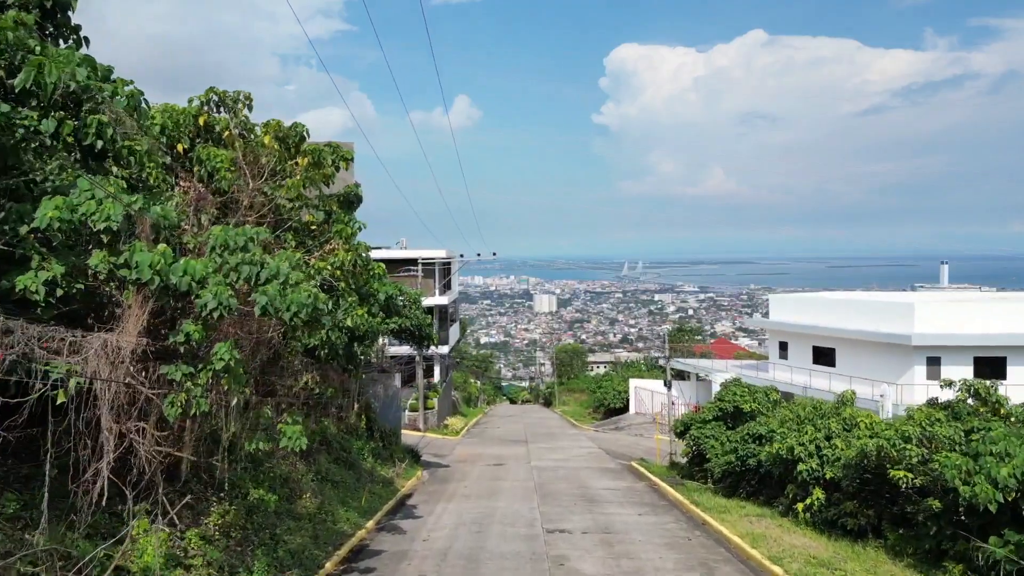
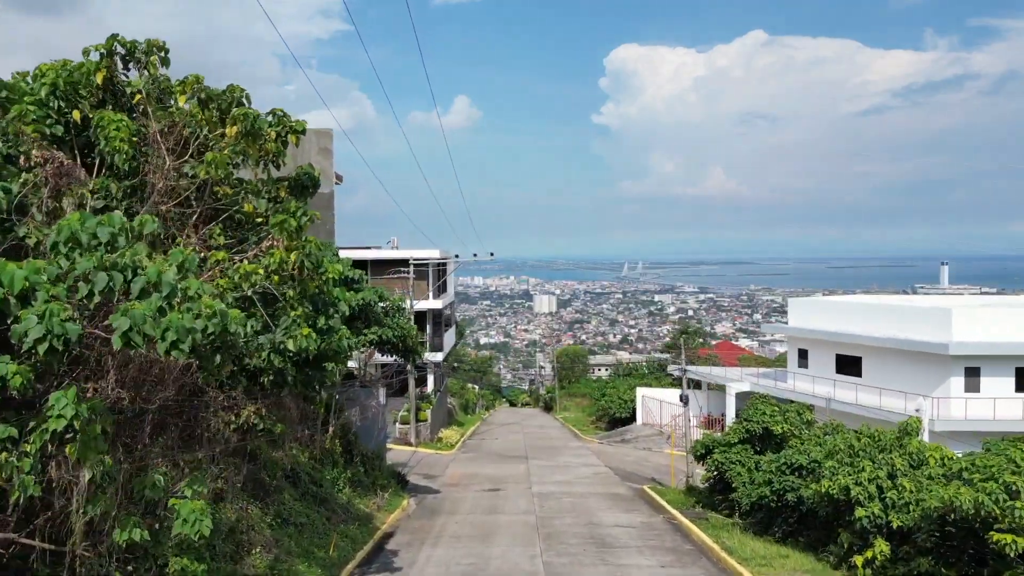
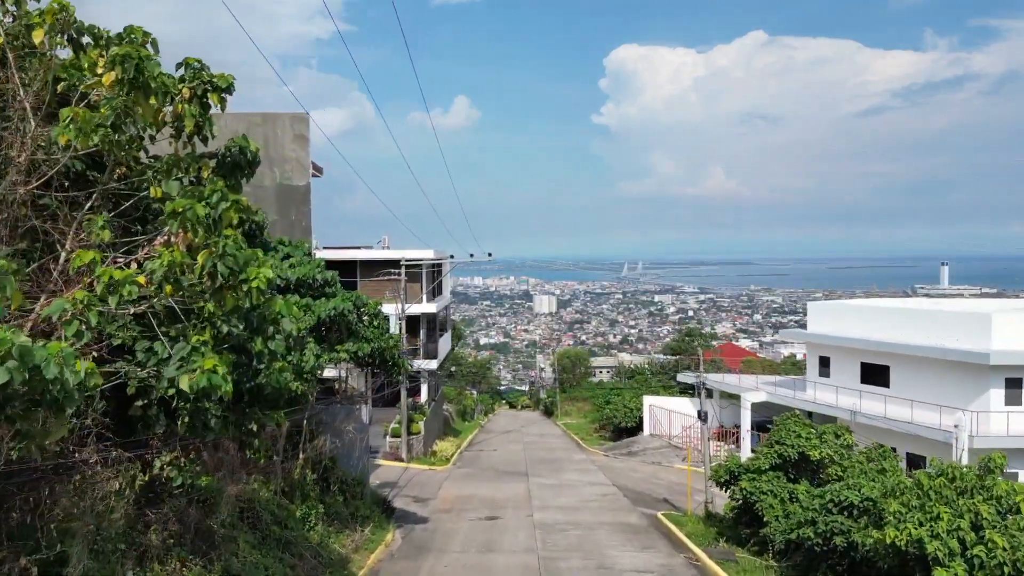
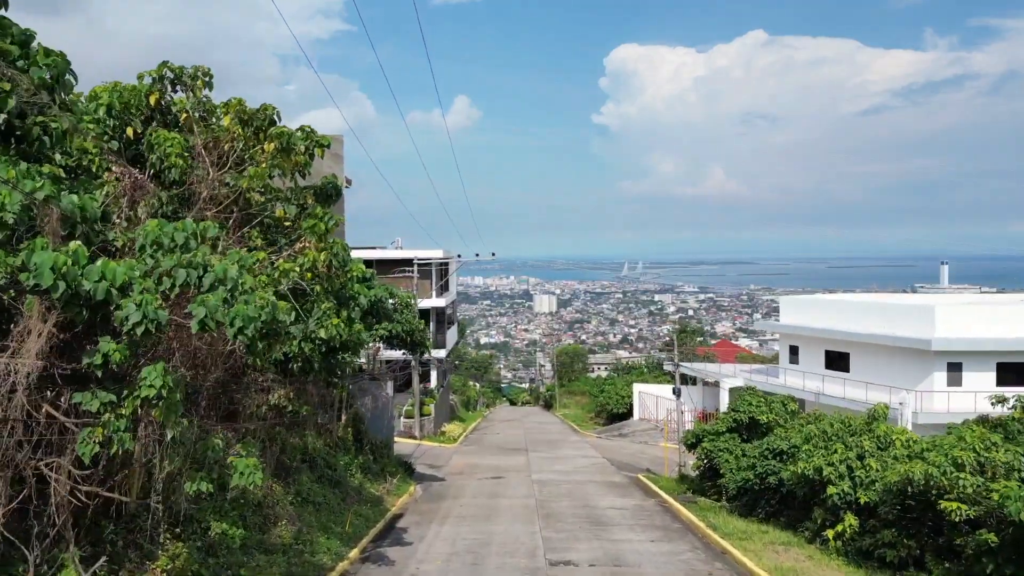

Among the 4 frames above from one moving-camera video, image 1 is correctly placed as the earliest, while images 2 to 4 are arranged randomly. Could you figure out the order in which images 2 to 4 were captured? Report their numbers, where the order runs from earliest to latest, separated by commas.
4, 2, 3
